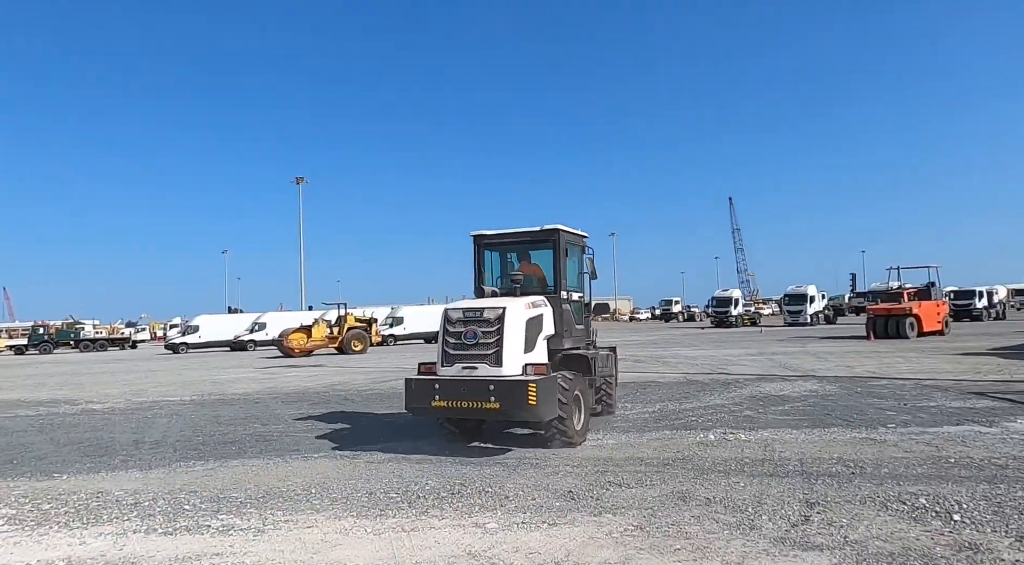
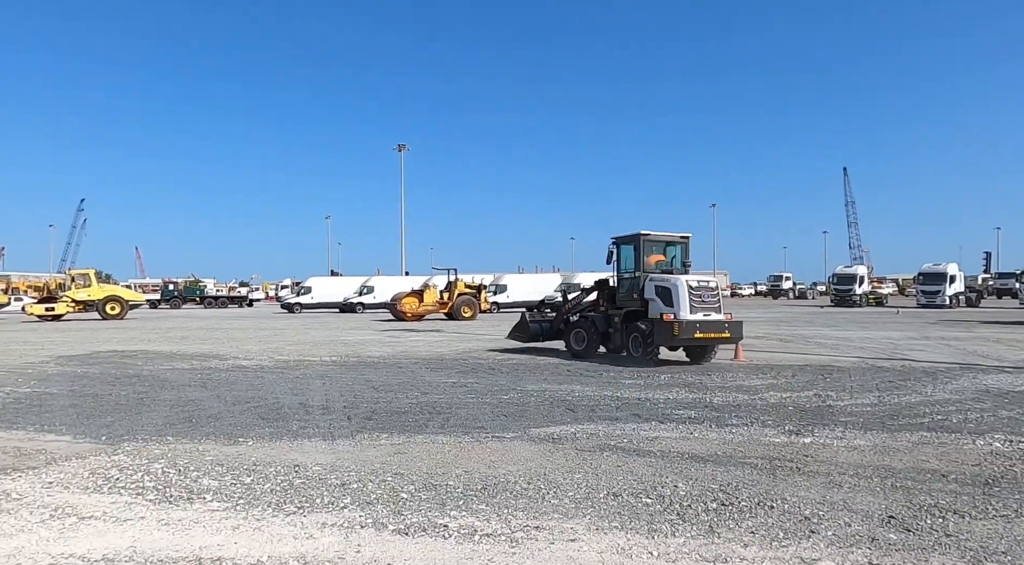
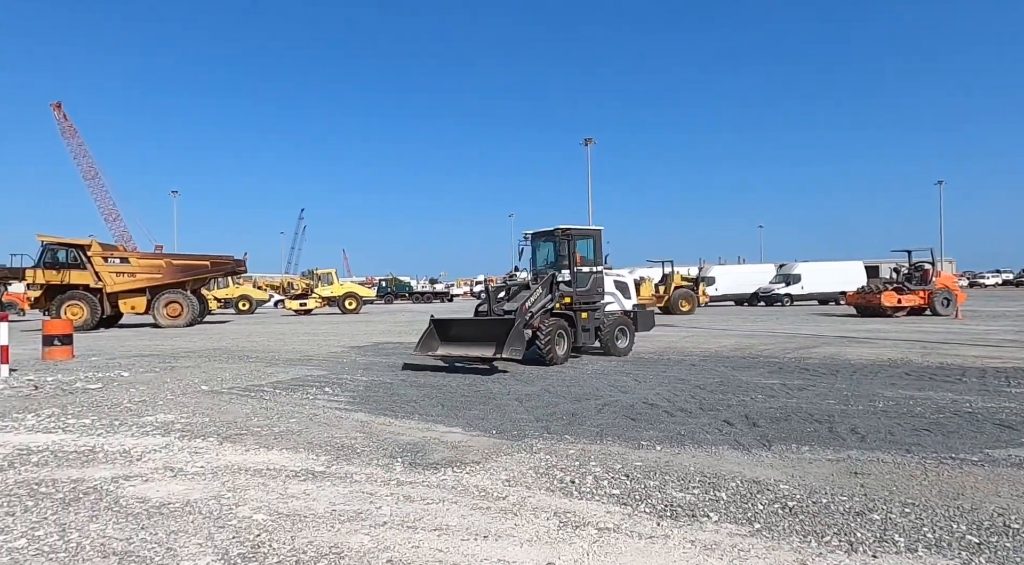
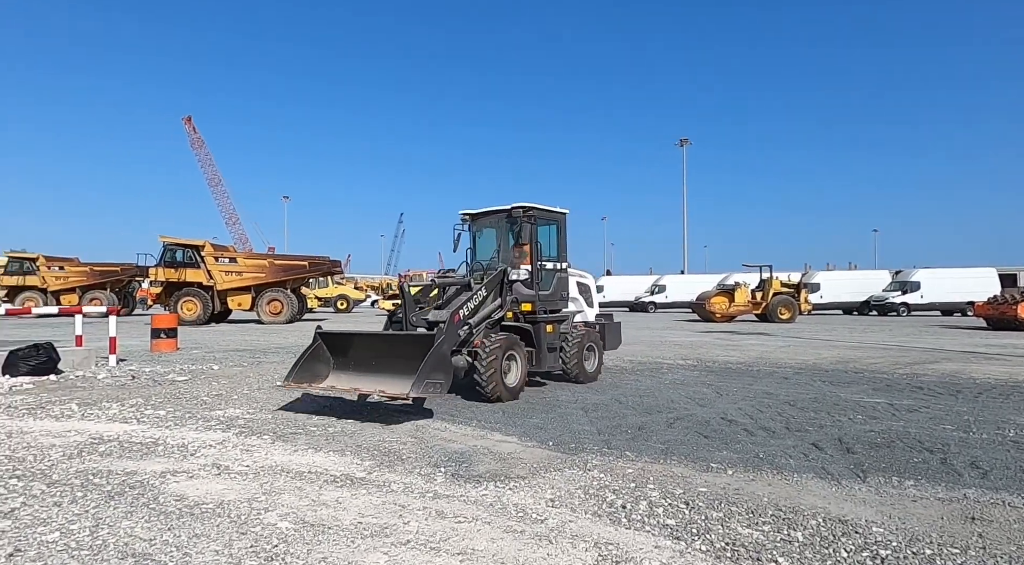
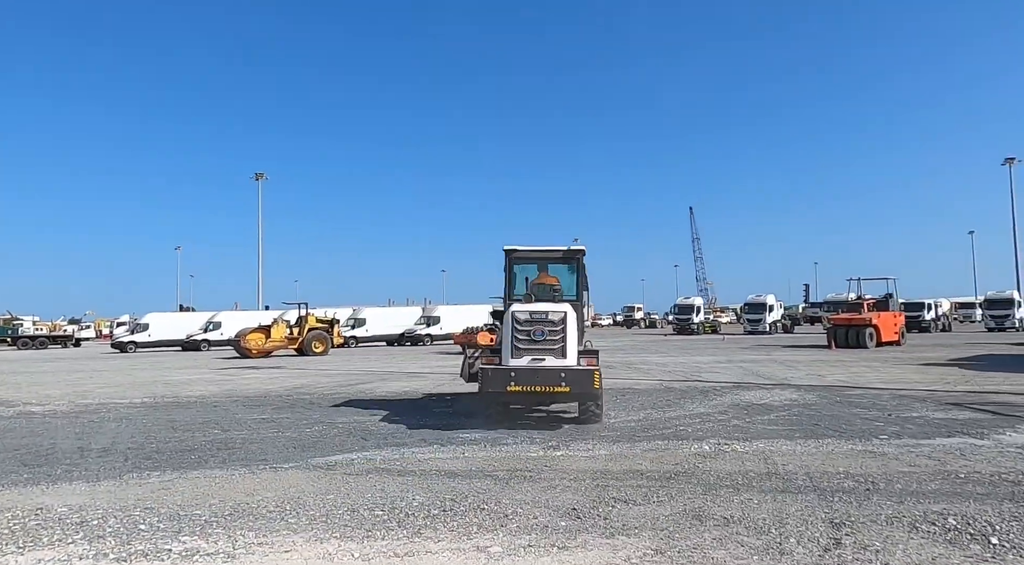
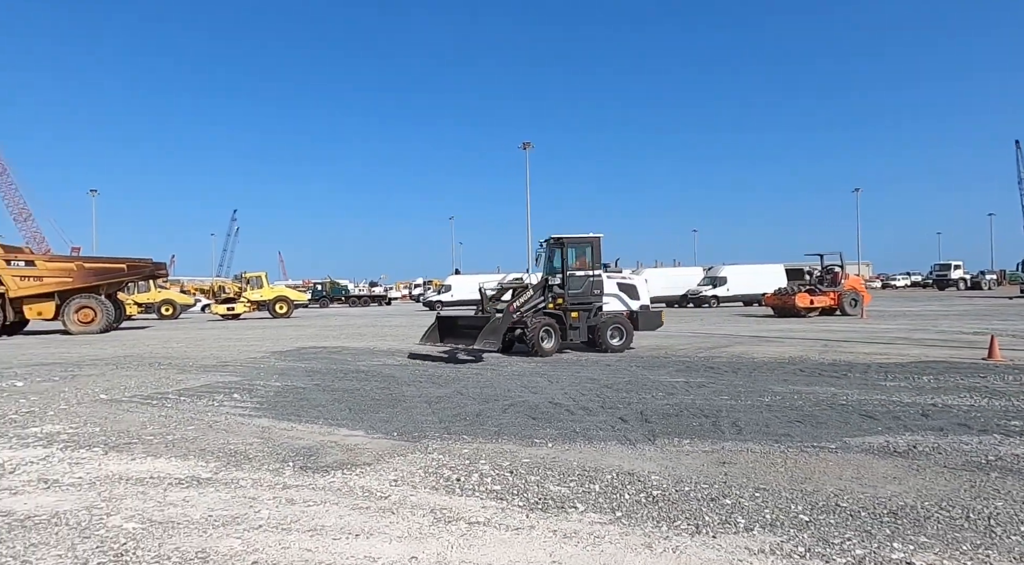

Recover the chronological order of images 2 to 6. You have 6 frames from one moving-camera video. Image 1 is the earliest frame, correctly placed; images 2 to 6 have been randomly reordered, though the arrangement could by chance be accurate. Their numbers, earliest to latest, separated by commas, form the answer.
5, 2, 6, 3, 4
